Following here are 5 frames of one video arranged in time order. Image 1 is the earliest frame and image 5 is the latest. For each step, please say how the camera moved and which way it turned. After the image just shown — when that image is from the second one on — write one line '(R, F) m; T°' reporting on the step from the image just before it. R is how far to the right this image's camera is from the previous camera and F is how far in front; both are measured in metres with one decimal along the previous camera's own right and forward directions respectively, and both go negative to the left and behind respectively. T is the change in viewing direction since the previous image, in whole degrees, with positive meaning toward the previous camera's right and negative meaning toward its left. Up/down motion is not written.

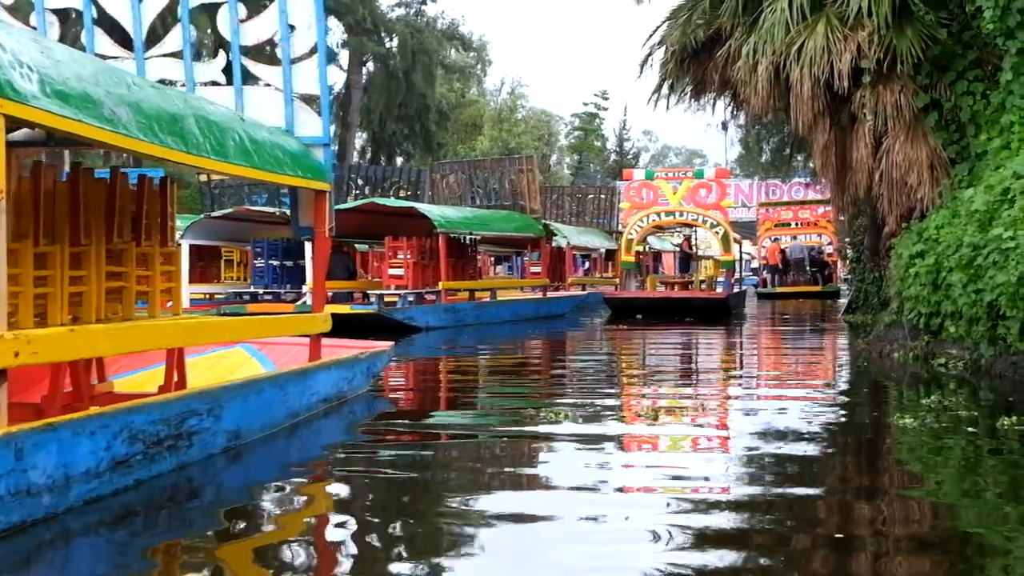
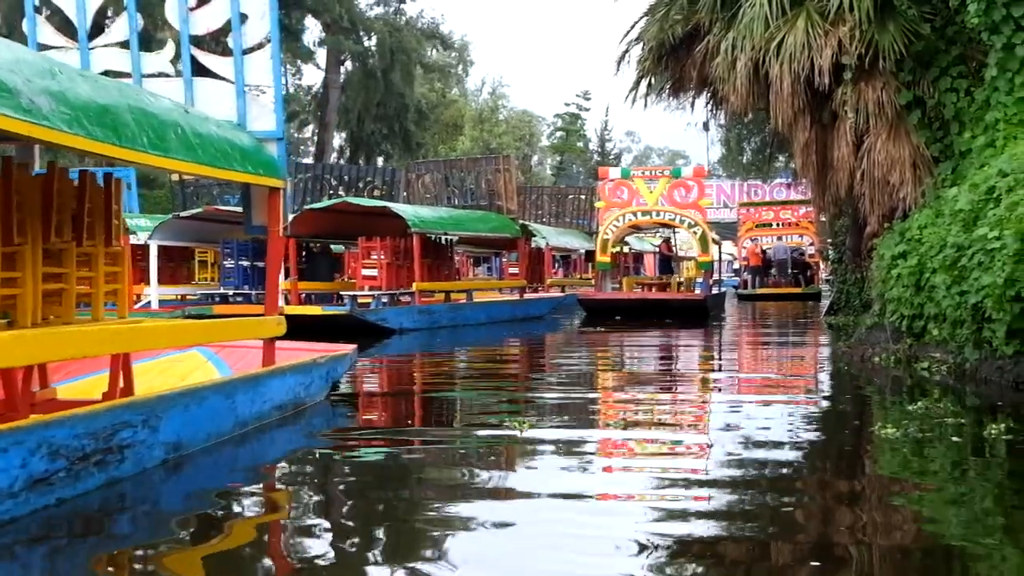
(+0.1, +0.3) m; +1°
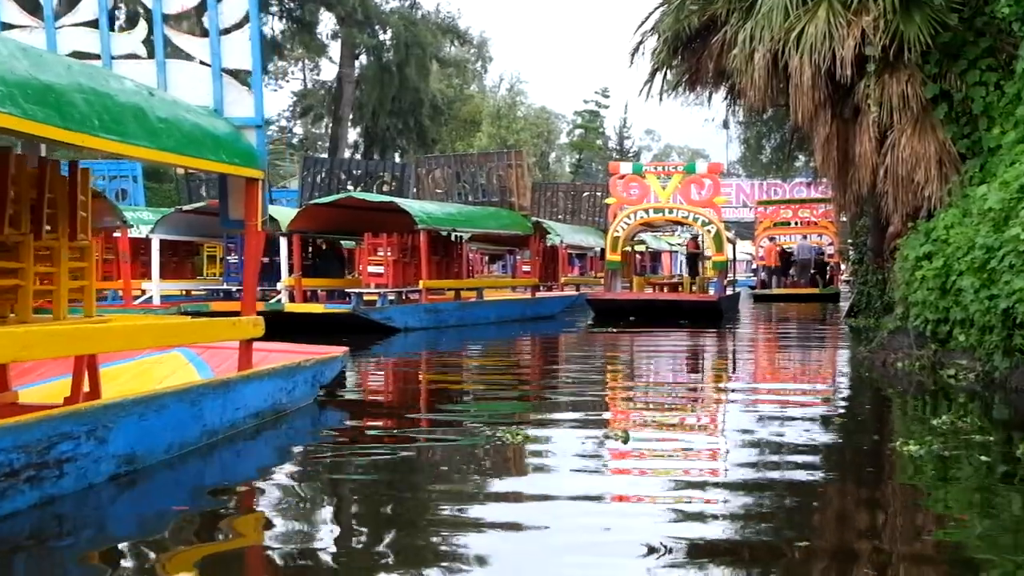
(+0.1, +0.4) m; -1°
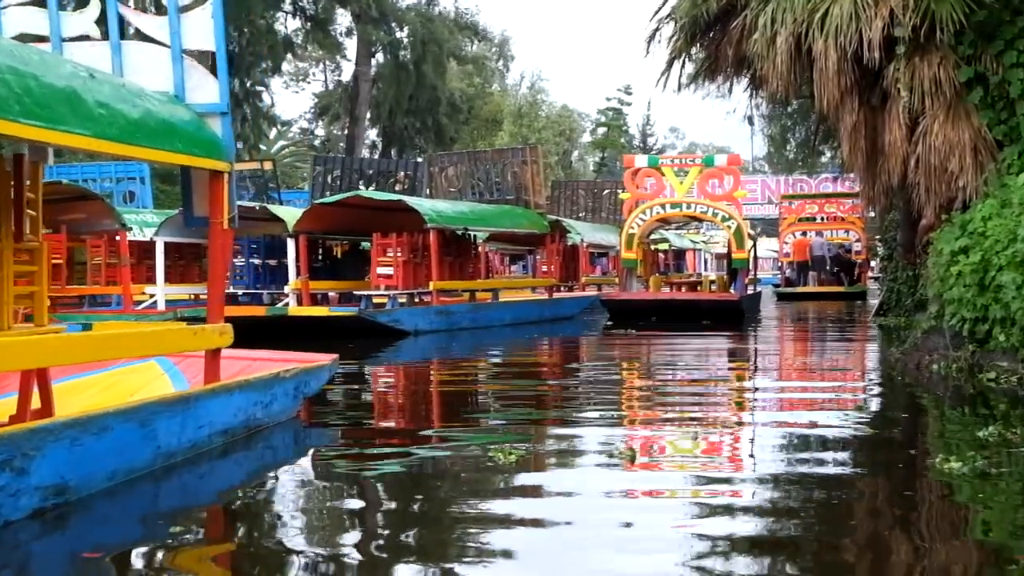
(+0.2, +0.5) m; -1°
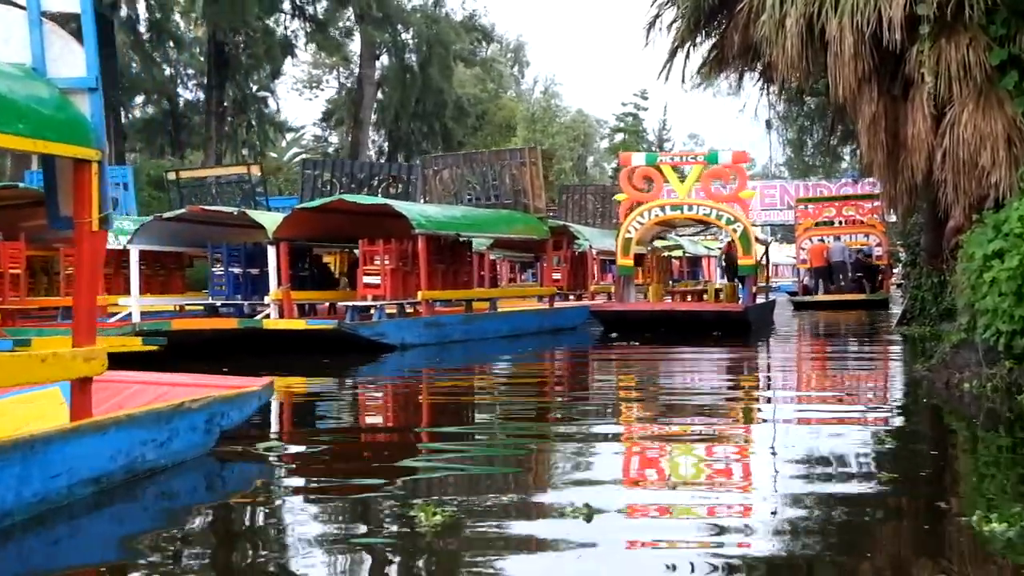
(+0.3, +0.9) m; -1°
